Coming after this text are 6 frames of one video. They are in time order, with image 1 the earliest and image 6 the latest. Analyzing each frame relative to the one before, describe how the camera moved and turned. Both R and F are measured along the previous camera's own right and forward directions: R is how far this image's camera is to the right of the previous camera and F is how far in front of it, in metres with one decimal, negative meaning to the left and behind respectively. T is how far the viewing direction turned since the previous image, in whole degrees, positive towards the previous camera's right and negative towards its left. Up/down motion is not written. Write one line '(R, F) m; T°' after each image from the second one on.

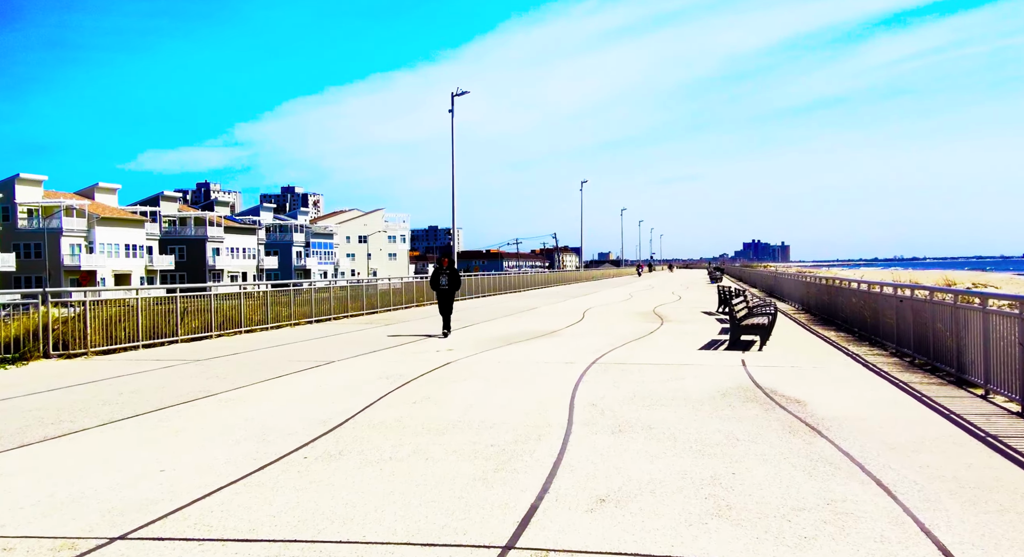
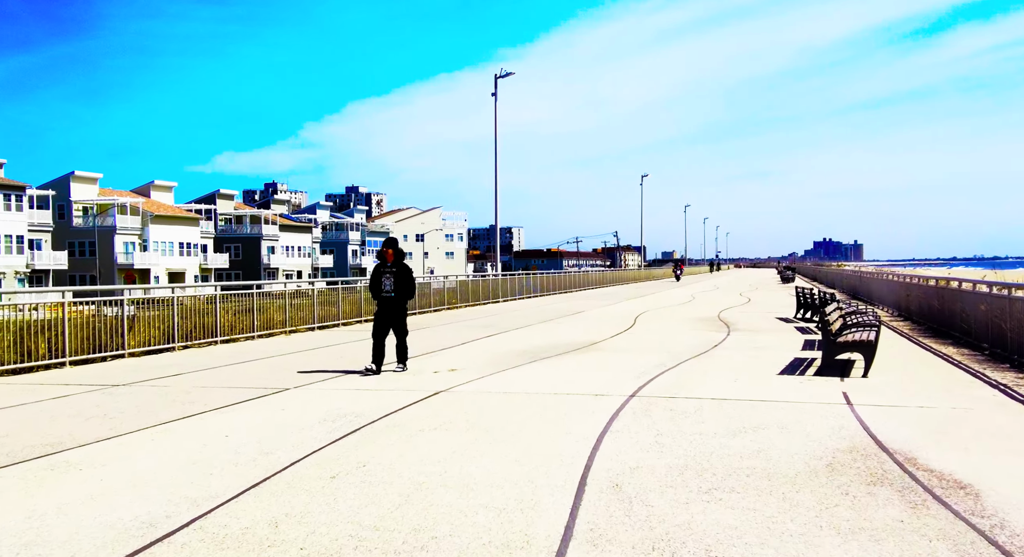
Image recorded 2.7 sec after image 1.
(+0.6, +3.6) m; -4°
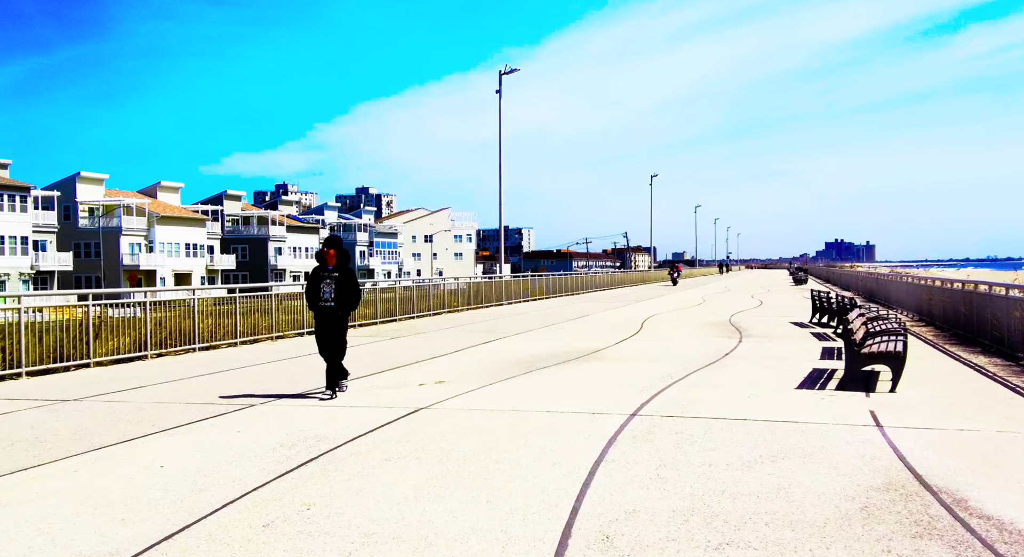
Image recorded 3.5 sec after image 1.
(+0.2, +1.0) m; -1°
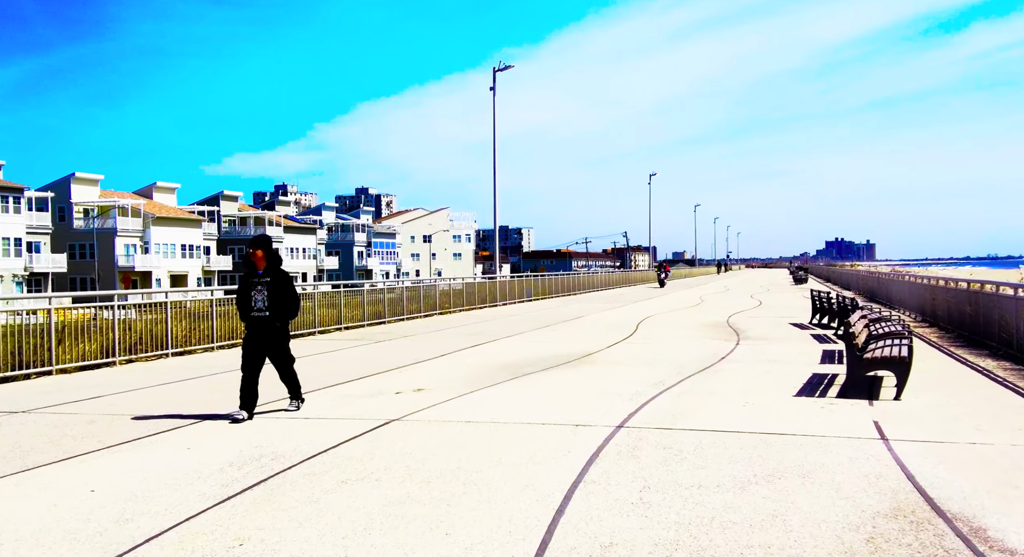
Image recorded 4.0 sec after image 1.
(+0.2, +0.6) m; 0°
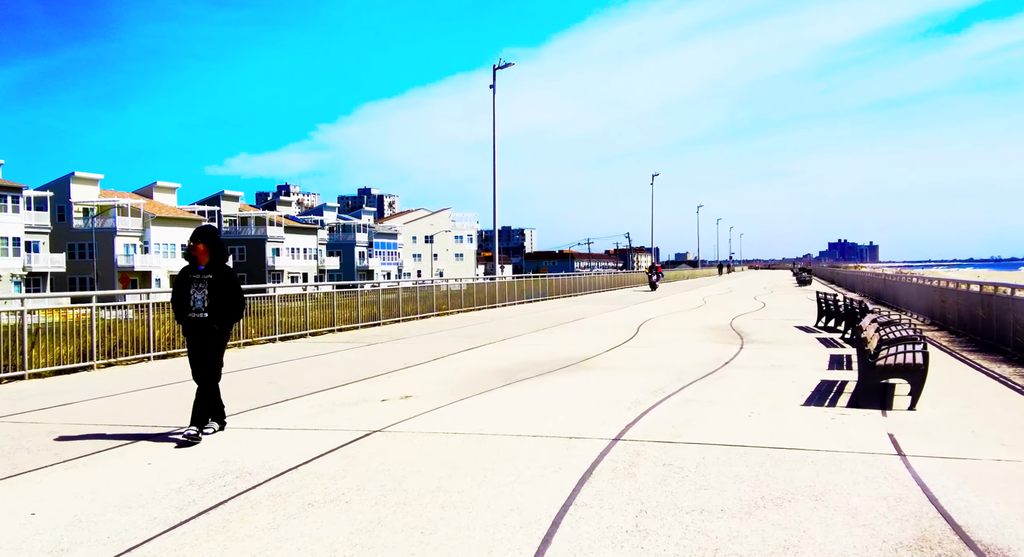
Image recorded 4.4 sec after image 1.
(+0.1, +0.5) m; 0°
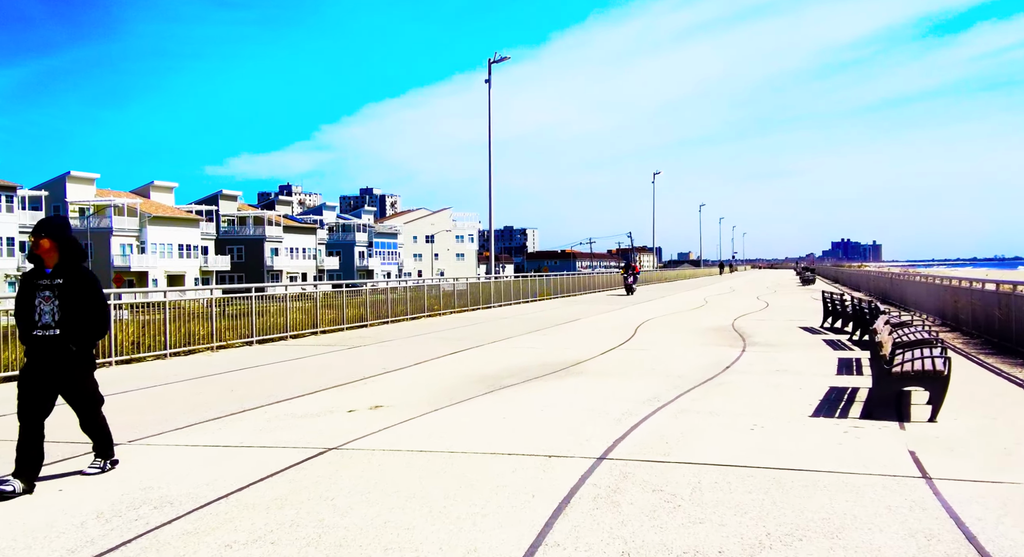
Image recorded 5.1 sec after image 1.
(+0.3, +0.9) m; 0°
